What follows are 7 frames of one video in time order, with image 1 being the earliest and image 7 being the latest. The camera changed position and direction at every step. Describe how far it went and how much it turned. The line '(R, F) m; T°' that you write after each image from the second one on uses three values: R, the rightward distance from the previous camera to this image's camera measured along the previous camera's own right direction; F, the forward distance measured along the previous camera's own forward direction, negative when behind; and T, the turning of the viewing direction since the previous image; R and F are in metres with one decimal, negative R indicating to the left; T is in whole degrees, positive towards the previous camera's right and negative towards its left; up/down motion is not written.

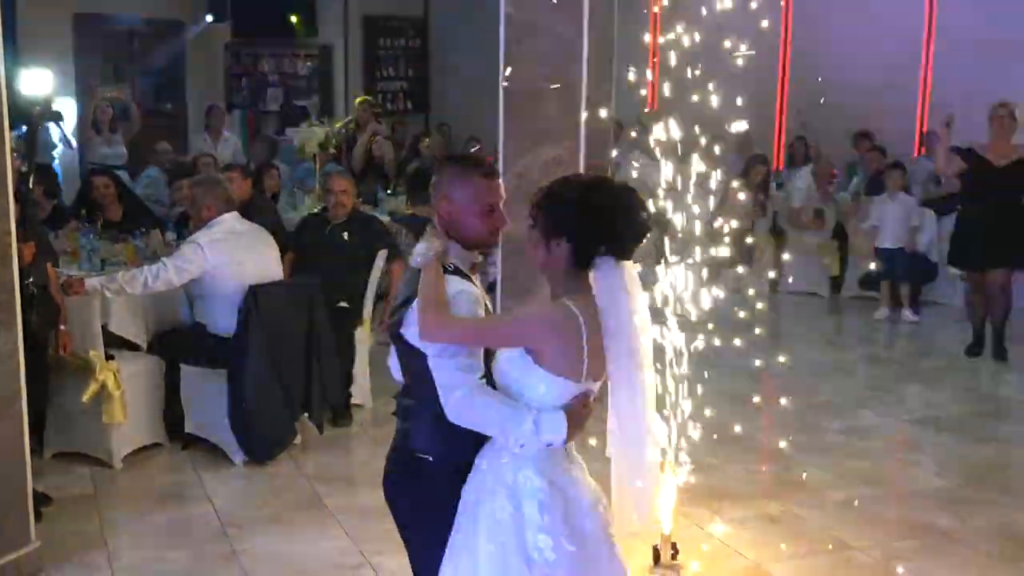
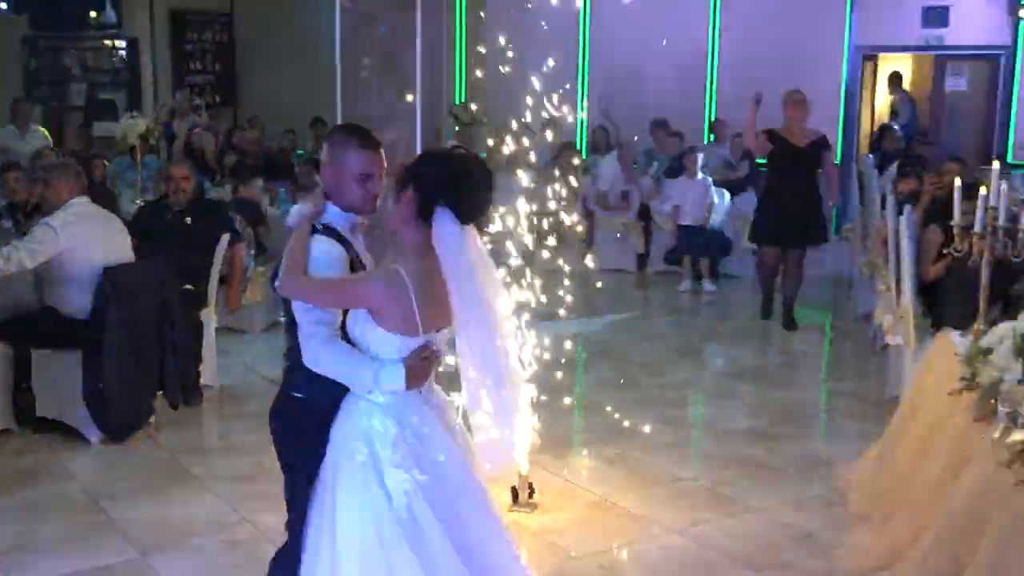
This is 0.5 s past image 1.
(+0.2, -0.1) m; 0°
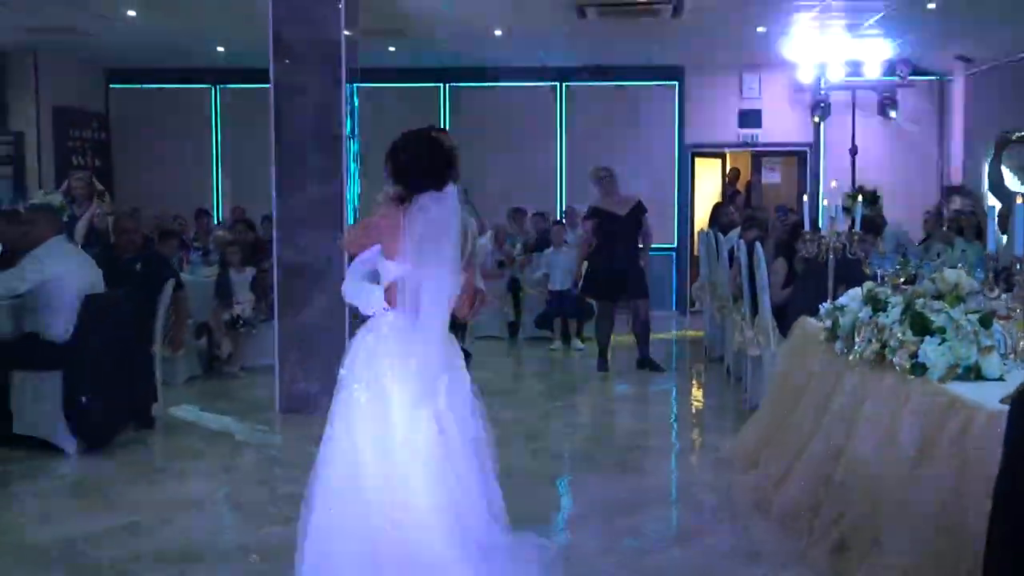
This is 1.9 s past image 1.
(-0.4, -0.9) m; +1°
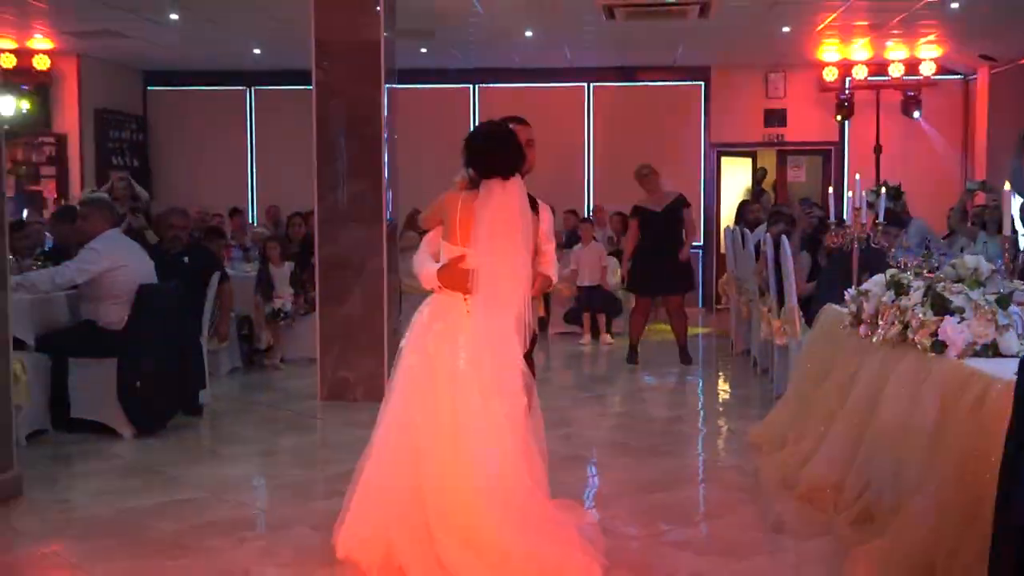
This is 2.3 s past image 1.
(-0.1, -0.2) m; -1°
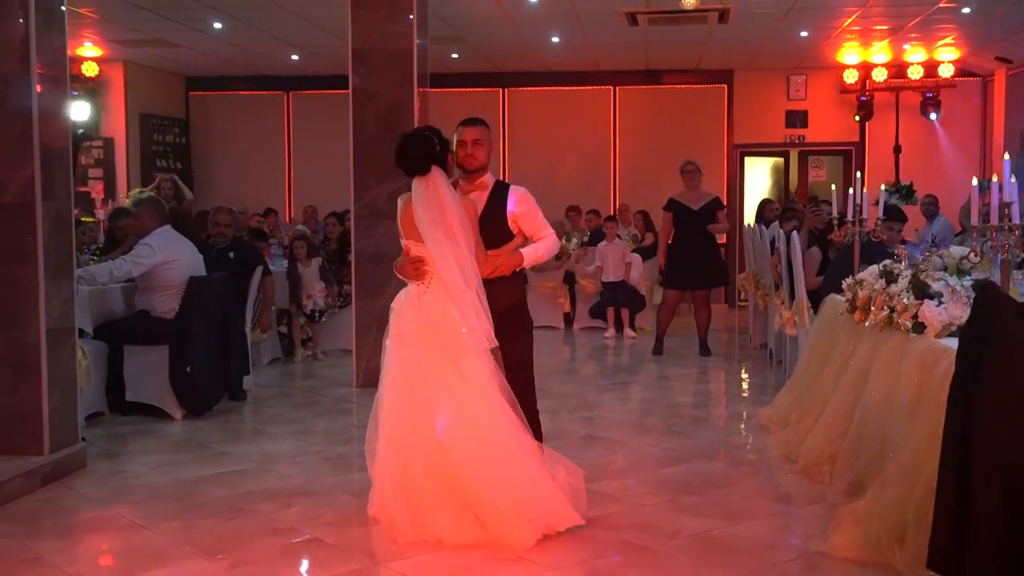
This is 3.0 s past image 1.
(0.0, -0.4) m; -2°
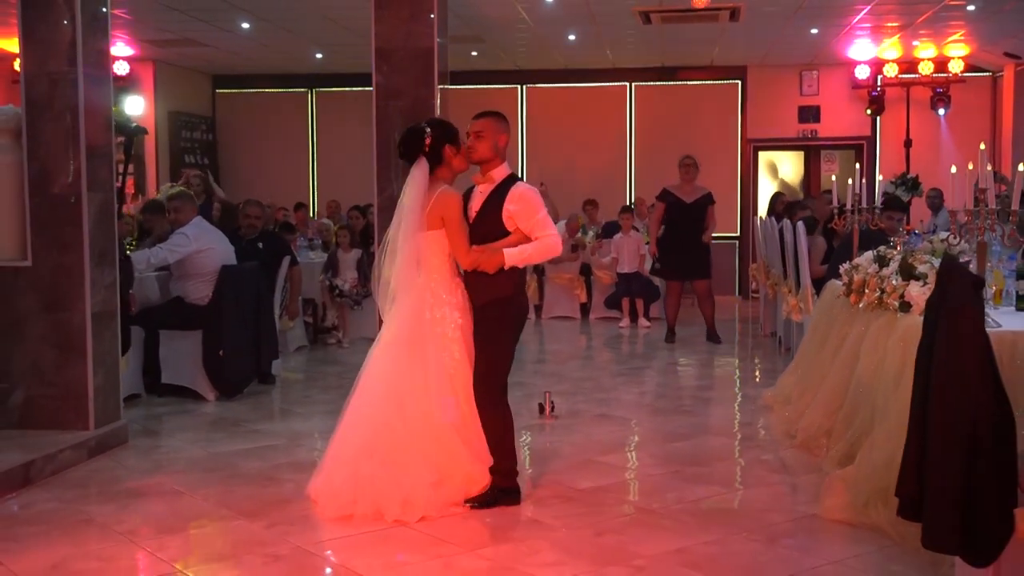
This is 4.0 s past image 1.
(0.0, -0.3) m; -1°
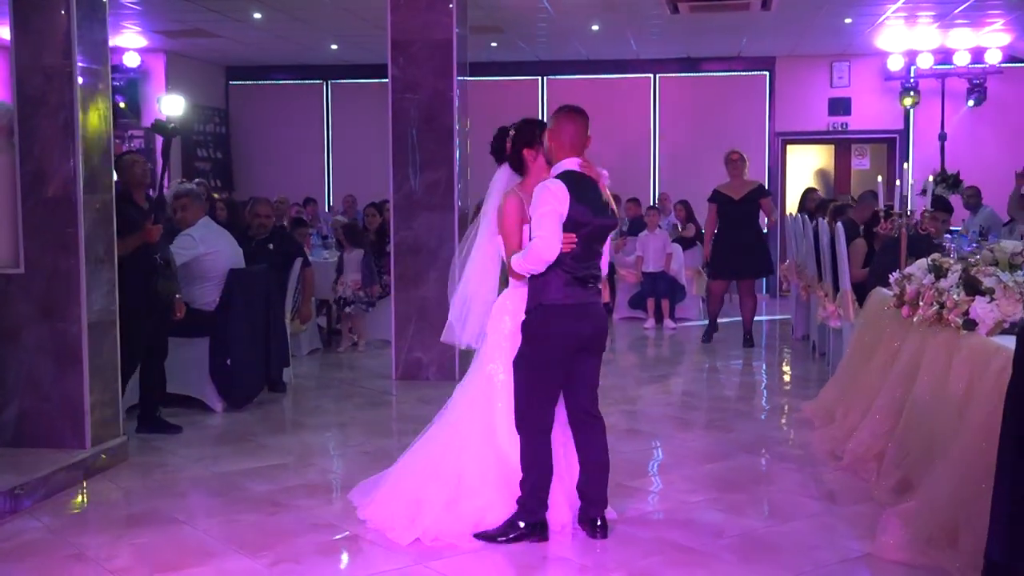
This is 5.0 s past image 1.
(0.0, +0.3) m; -1°
